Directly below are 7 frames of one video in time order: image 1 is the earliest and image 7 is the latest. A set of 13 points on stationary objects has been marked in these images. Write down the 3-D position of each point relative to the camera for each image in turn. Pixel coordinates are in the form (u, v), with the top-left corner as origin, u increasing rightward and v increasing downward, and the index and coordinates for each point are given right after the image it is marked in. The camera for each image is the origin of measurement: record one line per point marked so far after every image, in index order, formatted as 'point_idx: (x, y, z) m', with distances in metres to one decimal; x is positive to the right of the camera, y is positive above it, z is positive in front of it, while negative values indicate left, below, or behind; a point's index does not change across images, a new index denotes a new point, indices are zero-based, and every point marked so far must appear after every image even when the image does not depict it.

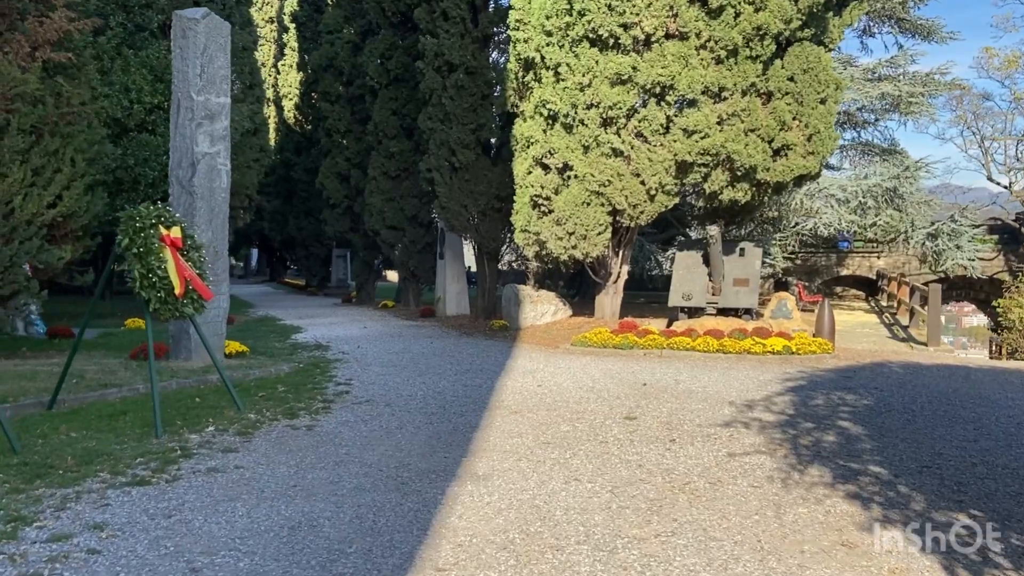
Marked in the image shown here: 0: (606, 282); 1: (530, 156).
0: (+2.0, +0.1, +16.9) m
1: (+0.3, +2.6, +15.5) m
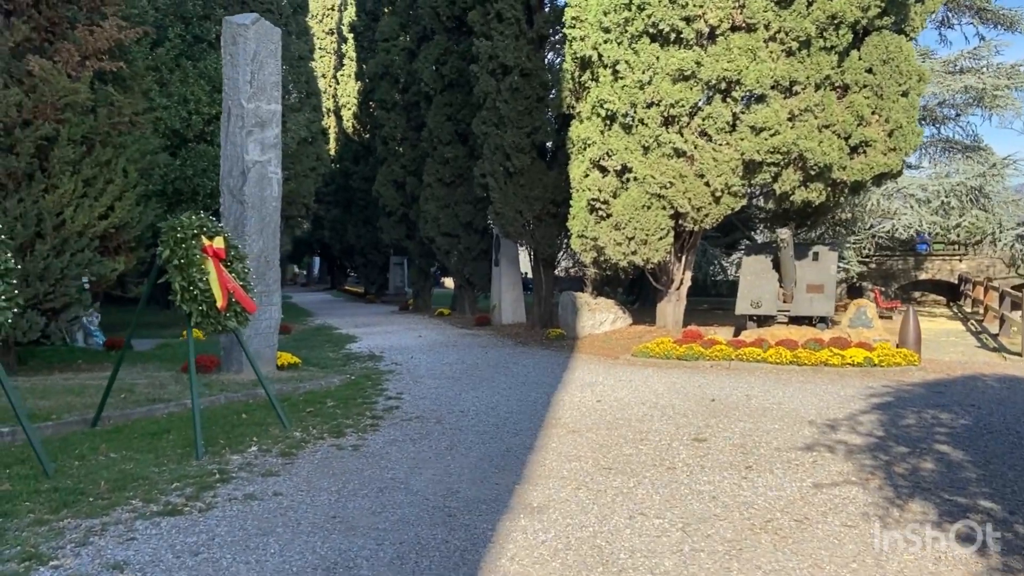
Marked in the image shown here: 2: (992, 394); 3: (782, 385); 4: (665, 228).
0: (+3.1, 0.0, +16.1) m
1: (+1.4, +2.4, +14.9) m
2: (+6.4, -1.4, +10.9) m
3: (+3.8, -1.4, +11.6) m
4: (+2.7, +1.1, +14.4) m
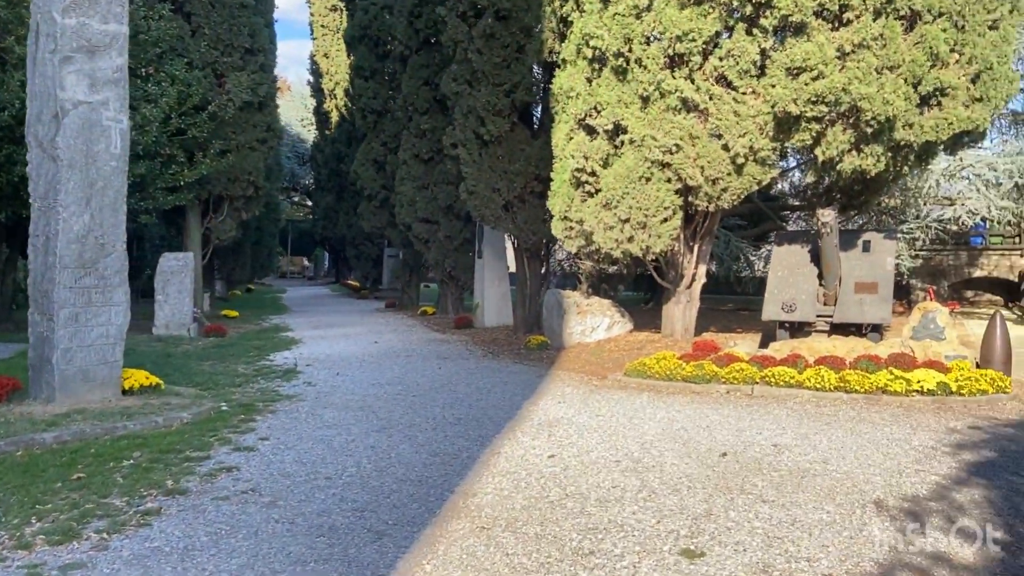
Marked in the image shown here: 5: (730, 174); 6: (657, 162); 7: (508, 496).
0: (+2.6, 0.0, +12.6) m
1: (+0.8, +2.5, +11.4) m
2: (+5.6, -1.4, +7.2) m
3: (+3.1, -1.4, +8.0) m
4: (+2.1, +1.1, +10.8) m
5: (+2.8, +1.5, +10.4) m
6: (+1.9, +1.7, +10.7) m
7: (0.0, -1.5, +5.7) m
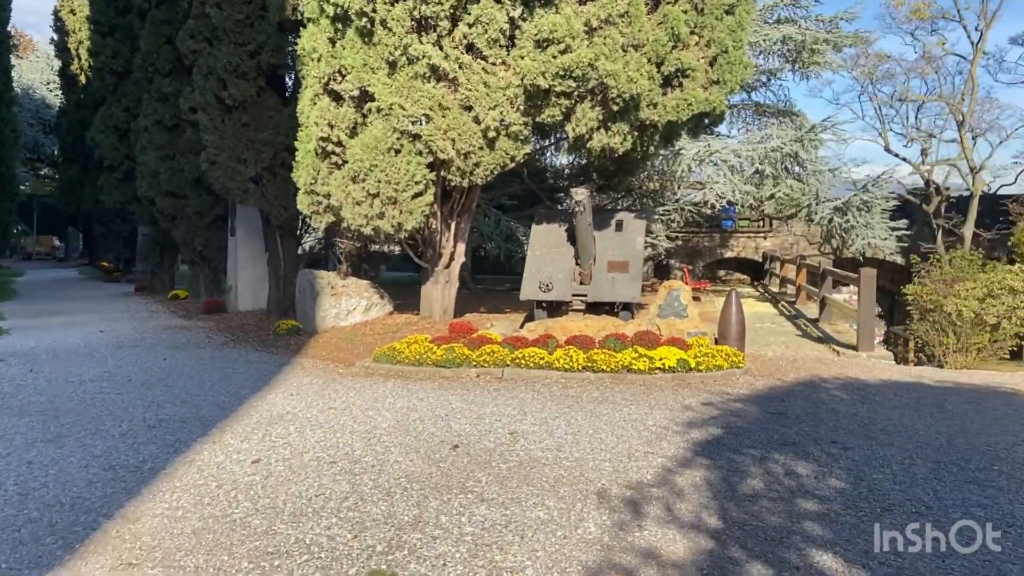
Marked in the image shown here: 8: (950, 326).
0: (-1.2, +0.3, +12.0) m
1: (-2.6, +2.7, +10.4) m
2: (+3.1, -1.2, +7.6) m
3: (+0.5, -1.2, +7.8) m
4: (-1.2, +1.4, +10.2) m
5: (-0.4, +1.7, +9.9) m
6: (-1.3, +1.9, +10.0) m
7: (-2.0, -1.3, +4.7) m
8: (+6.4, -0.5, +11.7) m
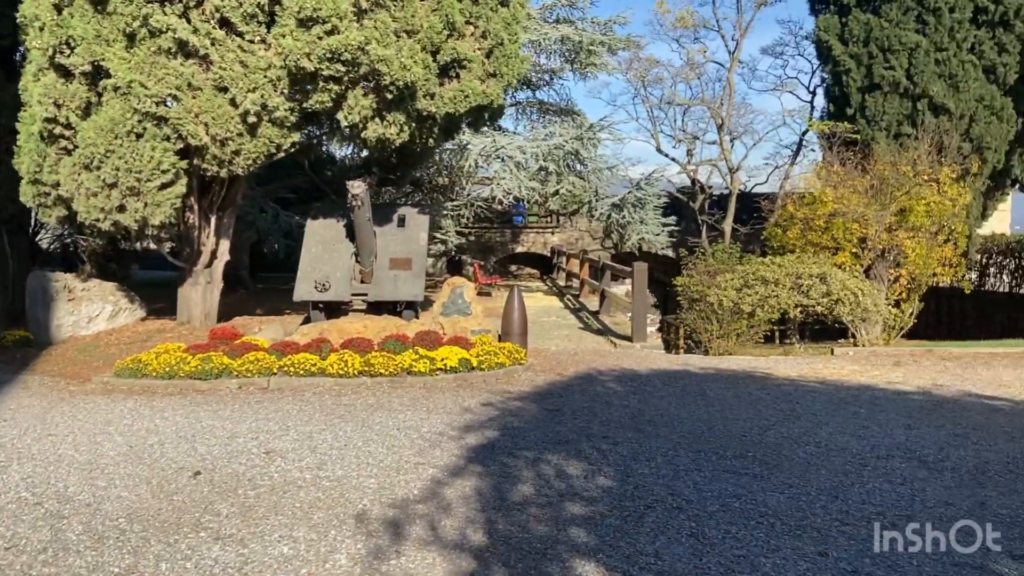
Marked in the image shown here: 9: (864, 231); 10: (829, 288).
0: (-4.3, +0.3, +10.9) m
1: (-5.3, +2.7, +8.9) m
2: (+1.0, -1.2, +7.7) m
3: (-1.6, -1.2, +7.2) m
4: (-3.9, +1.3, +9.1) m
5: (-3.0, +1.7, +9.0) m
6: (-4.0, +1.9, +8.9) m
7: (-3.2, -1.4, +3.6) m
8: (+3.1, -0.4, +12.4) m
9: (+5.8, +0.9, +13.2) m
10: (+4.9, 0.0, +12.3) m
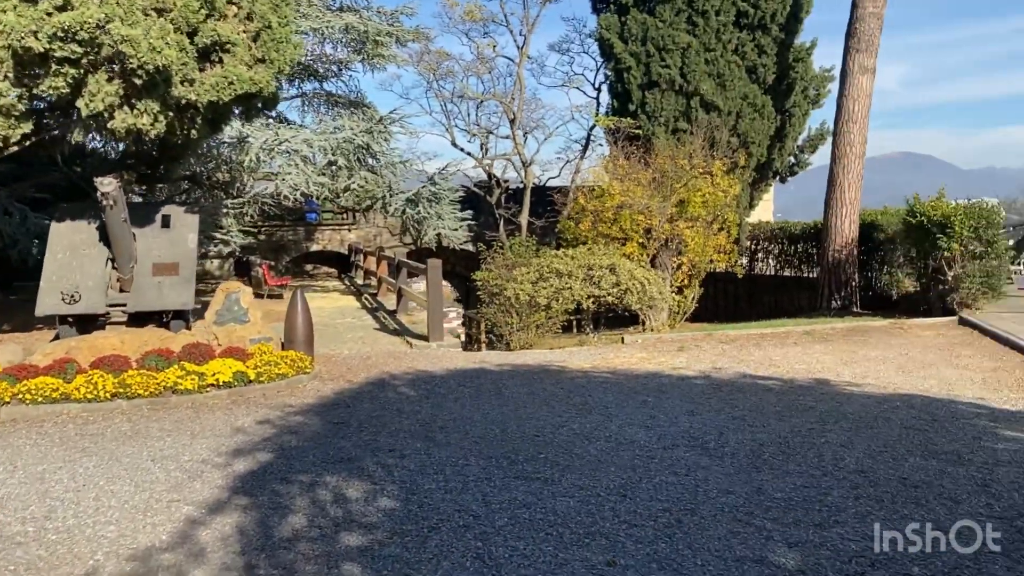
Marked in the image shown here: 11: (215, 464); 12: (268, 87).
0: (-6.9, +0.1, +9.1) m
1: (-7.5, +2.4, +6.9) m
2: (-1.0, -1.2, +7.2) m
3: (-3.3, -1.3, +6.1) m
4: (-6.1, +1.1, +7.5) m
5: (-5.3, +1.6, +7.6) m
6: (-6.2, +1.7, +7.2) m
7: (-4.1, -1.6, +2.3) m
8: (0.0, -0.3, +12.3) m
9: (+2.3, +1.1, +13.7) m
10: (+1.7, +0.1, +12.6) m
11: (-2.2, -1.3, +5.9) m
12: (-2.9, +2.4, +9.7) m
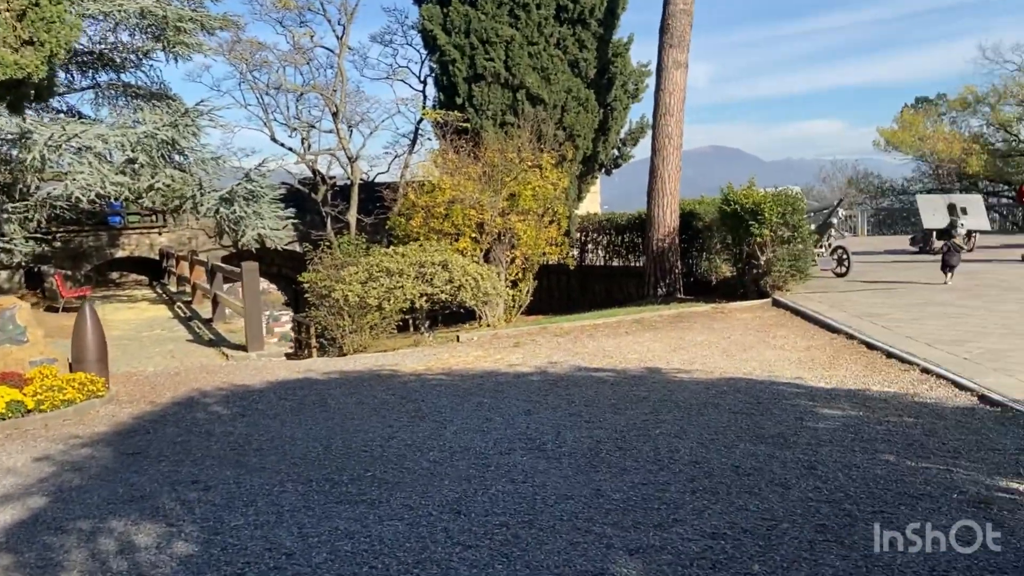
0: (-8.6, -0.2, +7.1) m
1: (-8.9, +2.1, +4.8) m
2: (-2.4, -1.2, +6.5) m
3: (-4.5, -1.4, +4.9) m
4: (-7.6, +0.9, +5.7) m
5: (-6.8, +1.3, +5.9) m
6: (-7.6, +1.4, +5.4) m
7: (-4.4, -1.8, +1.0) m
8: (-2.5, -0.3, +11.7) m
9: (-0.6, +1.2, +13.5) m
10: (-1.0, +0.2, +12.3) m
11: (-3.3, -1.4, +4.9) m
12: (-4.9, +2.3, +8.5) m
